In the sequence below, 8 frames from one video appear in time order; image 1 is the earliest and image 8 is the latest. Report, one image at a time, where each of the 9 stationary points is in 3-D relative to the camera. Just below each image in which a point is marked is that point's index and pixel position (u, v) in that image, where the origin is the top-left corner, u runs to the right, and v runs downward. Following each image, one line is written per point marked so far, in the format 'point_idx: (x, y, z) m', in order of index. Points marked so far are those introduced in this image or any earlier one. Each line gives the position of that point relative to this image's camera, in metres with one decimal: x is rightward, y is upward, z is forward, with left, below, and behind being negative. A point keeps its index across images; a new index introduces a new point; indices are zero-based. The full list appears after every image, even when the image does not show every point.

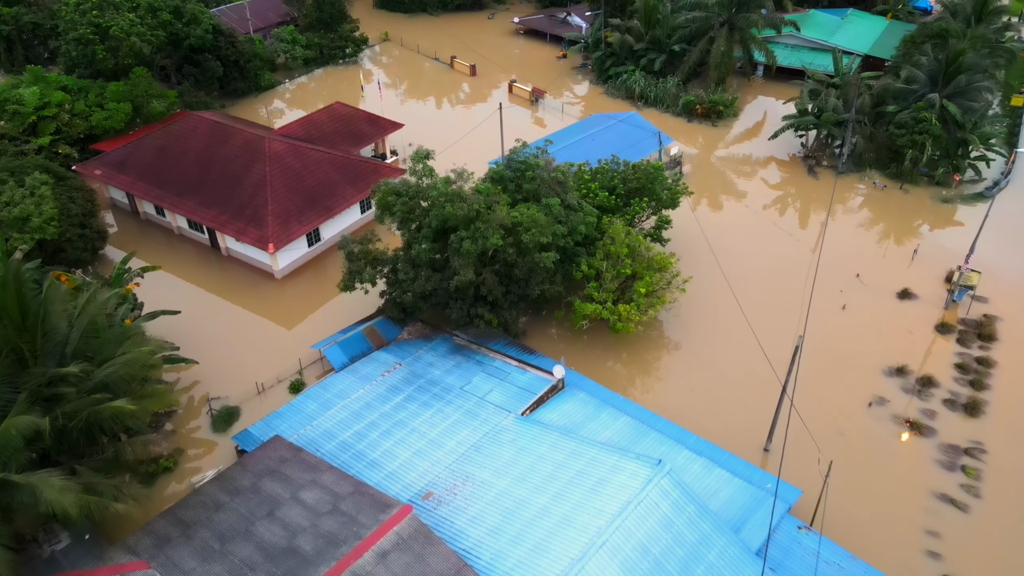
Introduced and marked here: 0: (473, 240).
0: (-0.9, +1.1, +16.4) m
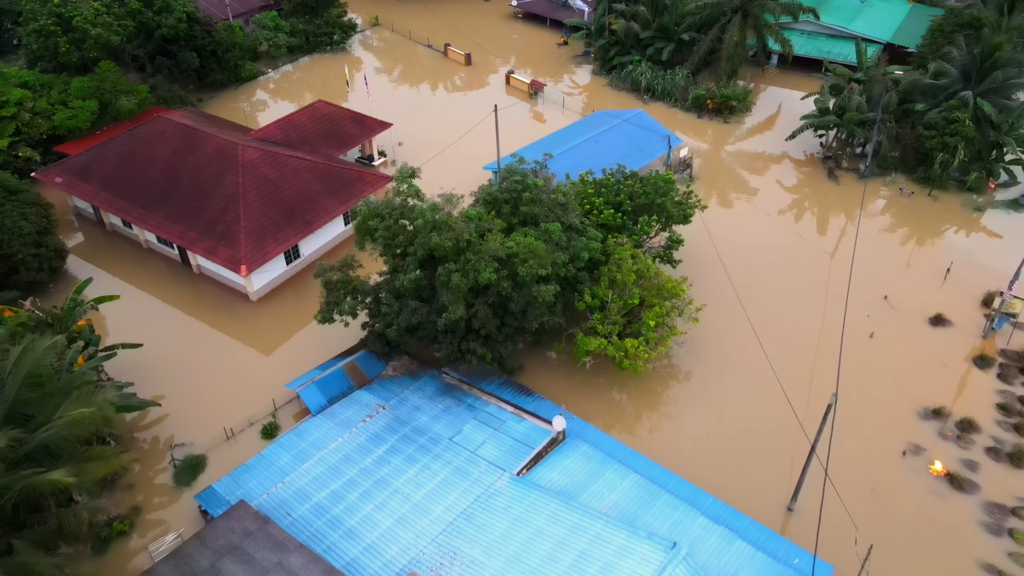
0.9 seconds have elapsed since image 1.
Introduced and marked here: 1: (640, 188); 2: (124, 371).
0: (-1.0, +0.3, +14.6) m
1: (+3.2, +2.5, +18.7) m
2: (-9.4, -2.0, +18.2) m
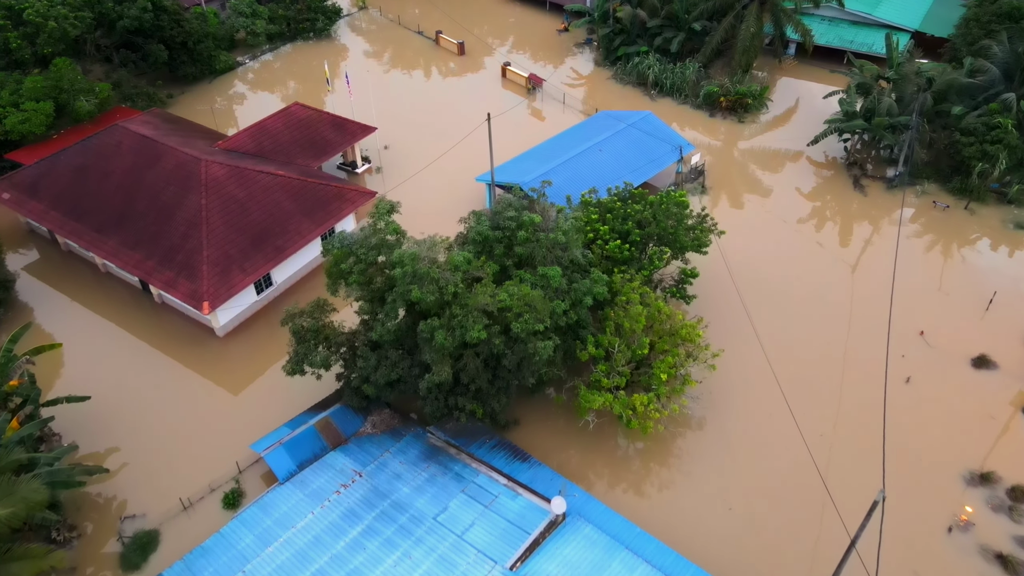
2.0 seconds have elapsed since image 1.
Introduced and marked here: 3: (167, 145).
0: (-1.1, -0.7, +12.6) m
1: (+3.1, +1.6, +16.6) m
2: (-9.5, -2.9, +16.3) m
3: (-8.8, +3.6, +19.0) m
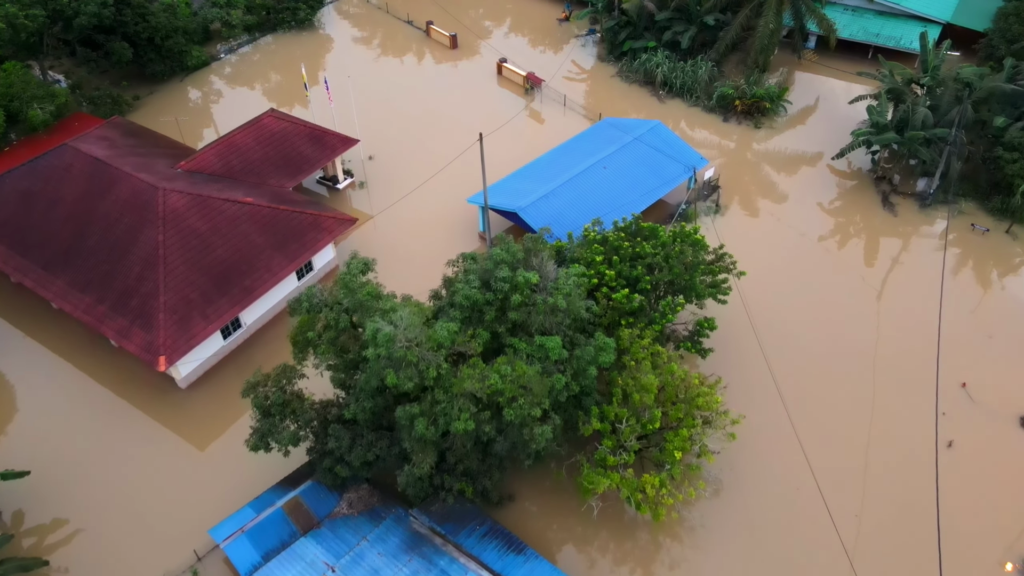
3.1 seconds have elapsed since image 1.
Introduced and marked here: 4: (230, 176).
0: (-1.2, -1.9, +10.9) m
1: (+3.0, +0.6, +14.7) m
2: (-9.7, -3.9, +14.6) m
3: (-8.9, +2.7, +17.0) m
4: (-7.0, +2.8, +18.3) m
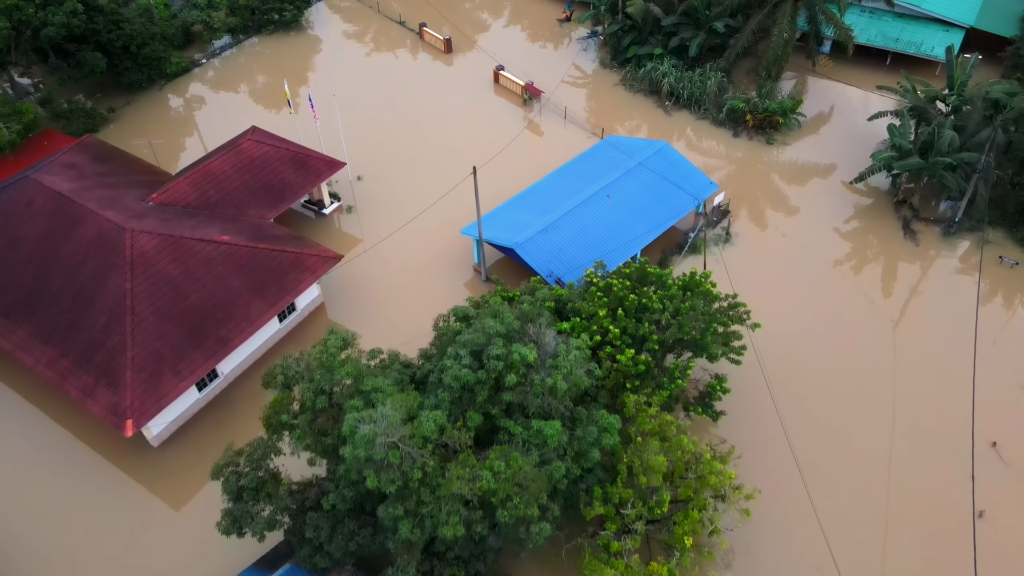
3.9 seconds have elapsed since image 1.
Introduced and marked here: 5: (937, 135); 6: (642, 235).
0: (-1.3, -3.1, +9.8) m
1: (+2.9, -0.4, +13.6) m
2: (-9.7, -5.0, +13.6) m
3: (-9.0, +1.7, +15.8) m
4: (-7.0, +1.8, +17.1) m
5: (+10.5, +3.8, +18.4) m
6: (+3.0, +1.2, +17.4) m
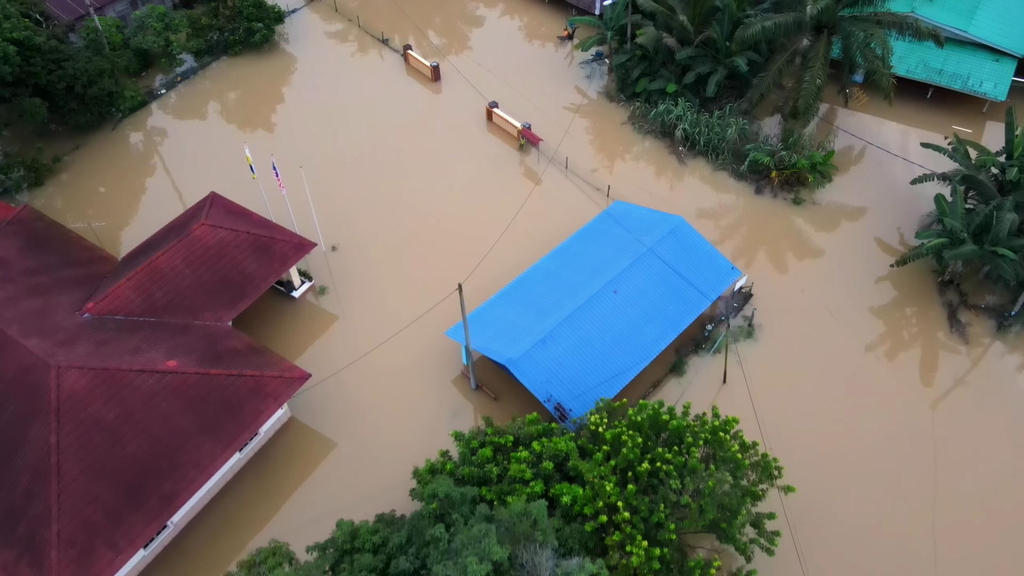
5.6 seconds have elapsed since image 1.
0: (-1.4, -6.0, +7.9) m
1: (+2.7, -3.0, +11.4) m
2: (-9.9, -7.6, +11.8) m
3: (-9.2, -0.8, +13.5) m
4: (-7.2, -0.5, +14.8) m
5: (+10.4, +1.5, +16.0) m
6: (+2.9, -1.1, +15.2) m
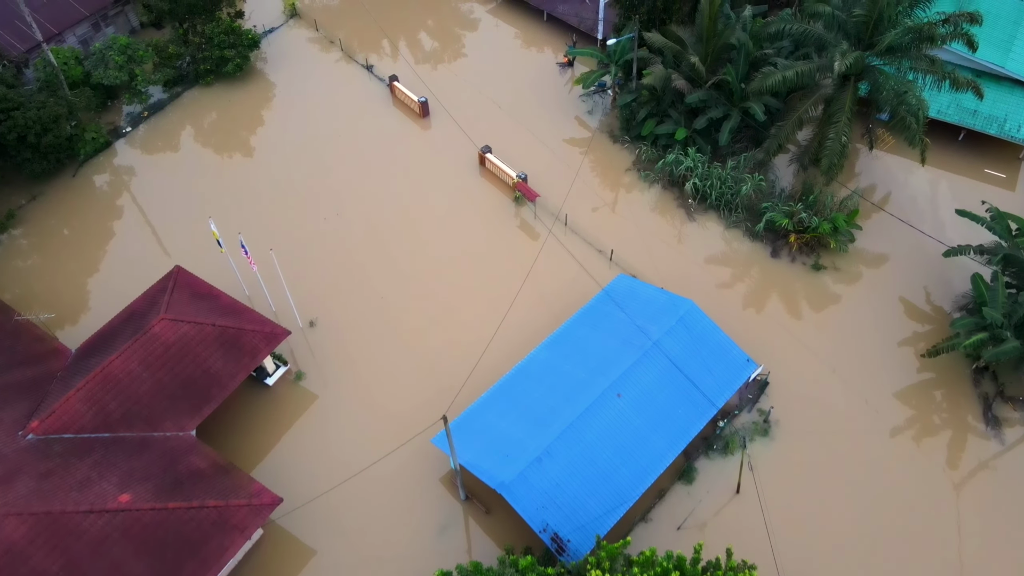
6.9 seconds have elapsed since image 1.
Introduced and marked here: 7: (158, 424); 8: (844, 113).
0: (-1.5, -8.4, +6.7) m
1: (+2.6, -5.2, +10.1) m
2: (-10.0, -9.8, +10.8) m
3: (-9.3, -2.9, +12.1) m
4: (-7.3, -2.6, +13.4) m
5: (+10.2, -0.4, +14.4) m
6: (+2.7, -3.1, +13.7) m
7: (-6.5, -2.5, +13.7) m
8: (+7.7, +4.1, +17.3) m
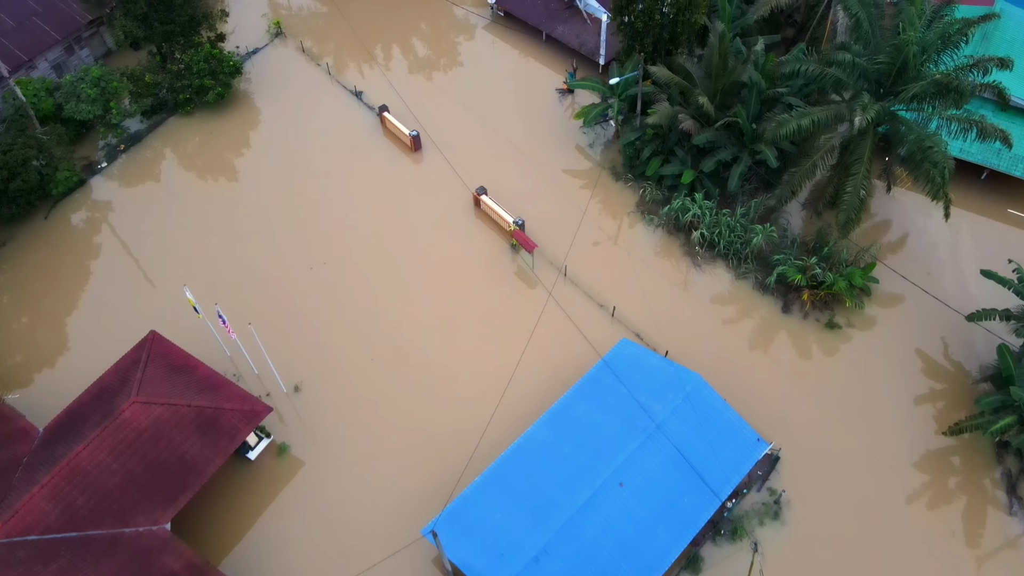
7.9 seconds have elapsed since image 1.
0: (-1.6, -10.1, +6.1) m
1: (+2.5, -6.8, +9.4) m
2: (-10.1, -11.4, +10.2) m
3: (-9.4, -4.4, +11.2) m
4: (-7.4, -4.1, +12.5) m
5: (+10.2, -1.9, +13.5) m
6: (+2.7, -4.6, +12.9) m
7: (-6.6, -4.0, +12.9) m
8: (+7.7, +2.7, +16.2) m
